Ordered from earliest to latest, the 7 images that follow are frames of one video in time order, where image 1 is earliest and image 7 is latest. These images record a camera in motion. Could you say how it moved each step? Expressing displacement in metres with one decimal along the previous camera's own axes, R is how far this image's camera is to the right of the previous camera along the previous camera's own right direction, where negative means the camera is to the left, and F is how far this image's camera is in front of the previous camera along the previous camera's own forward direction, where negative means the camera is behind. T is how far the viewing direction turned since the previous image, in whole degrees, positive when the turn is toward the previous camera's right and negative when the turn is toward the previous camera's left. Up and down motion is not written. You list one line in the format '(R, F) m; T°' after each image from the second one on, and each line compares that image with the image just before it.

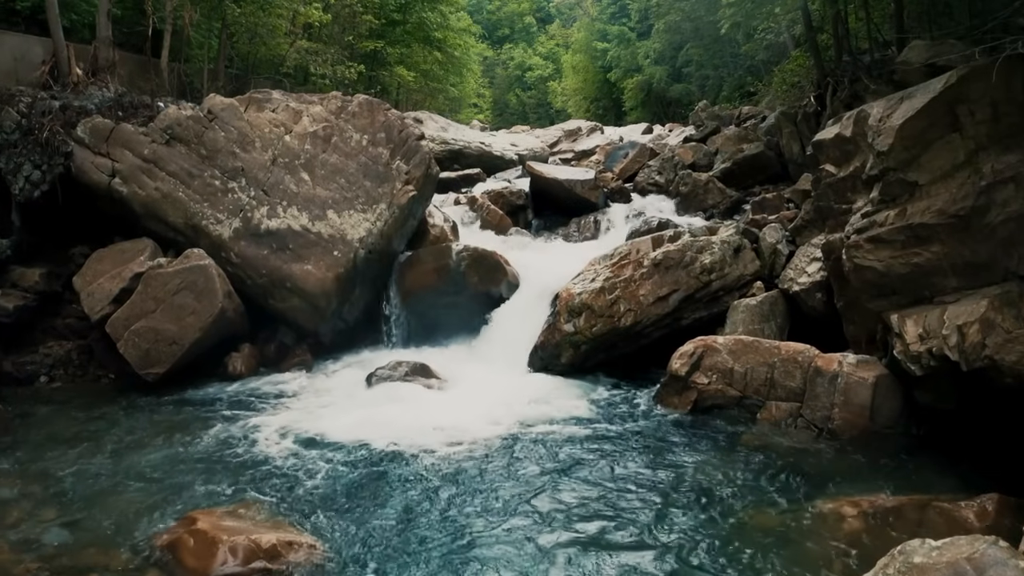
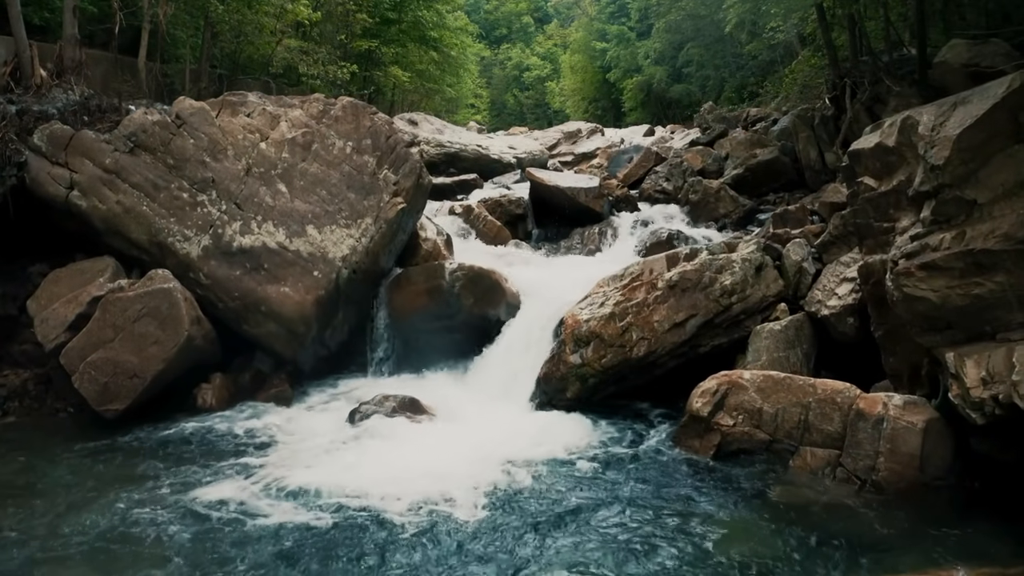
(0.0, +1.0) m; 0°
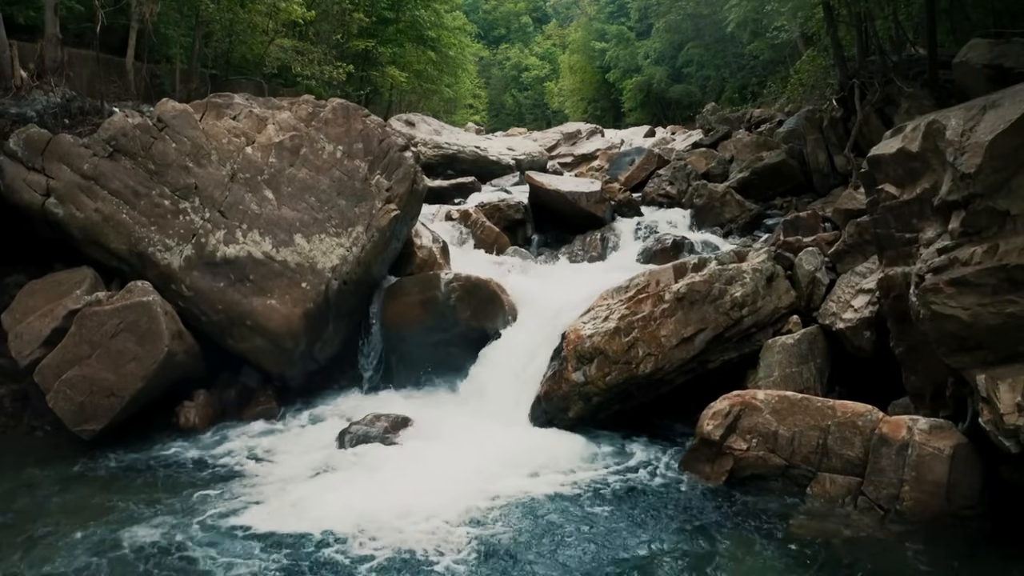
(0.0, +0.5) m; 0°
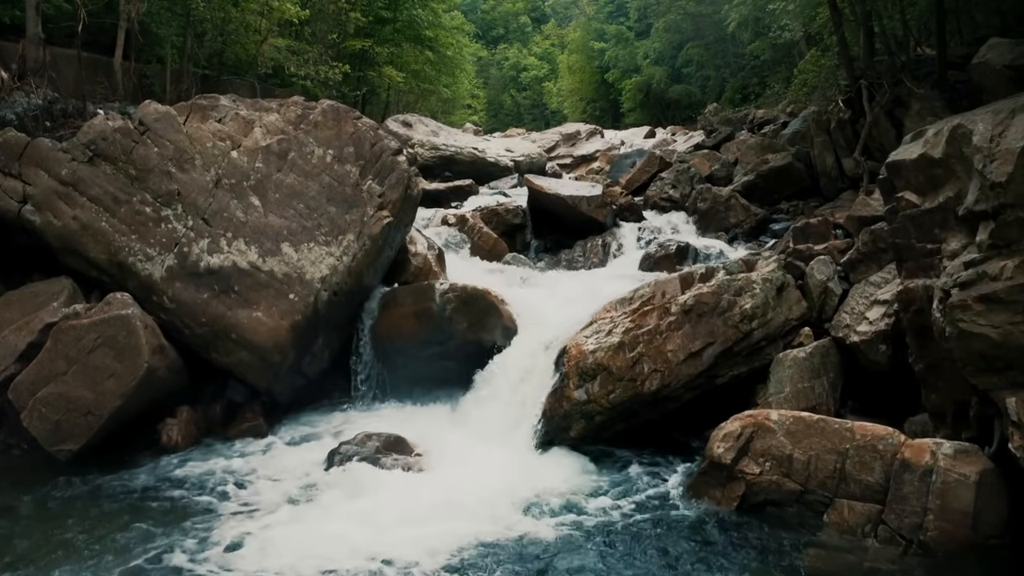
(0.0, +0.4) m; 0°
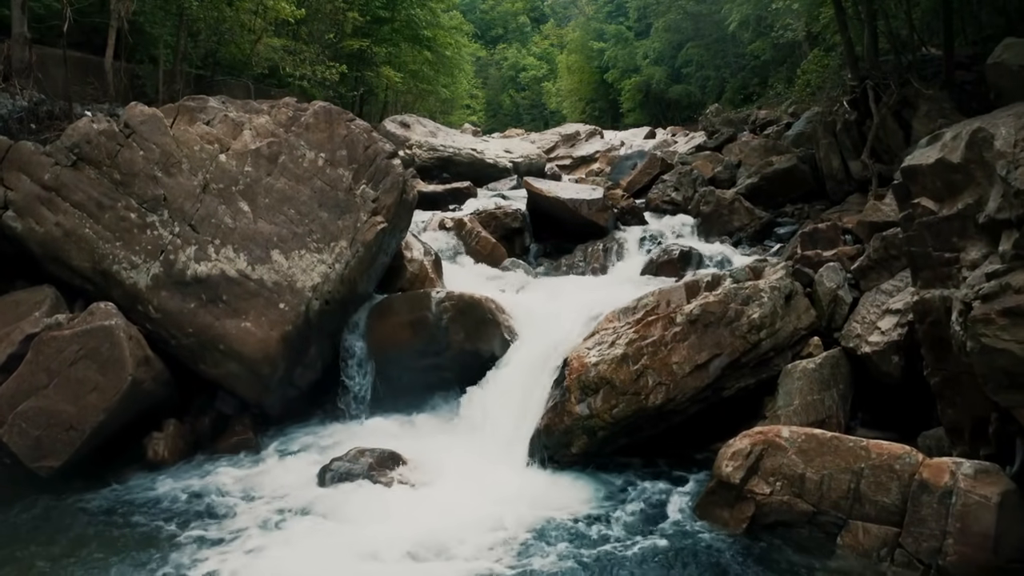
(0.0, +0.3) m; 0°
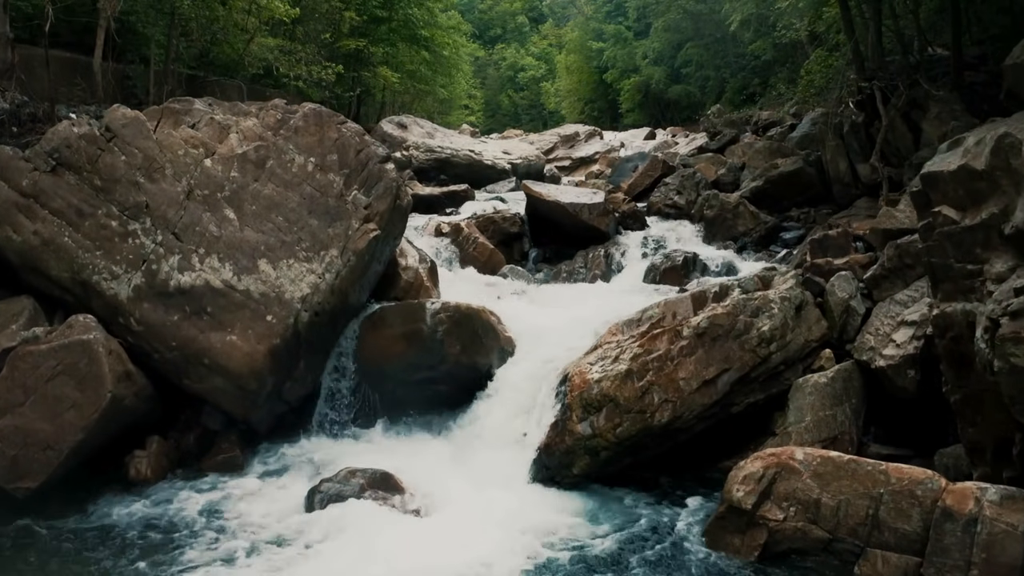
(0.0, +0.4) m; 0°
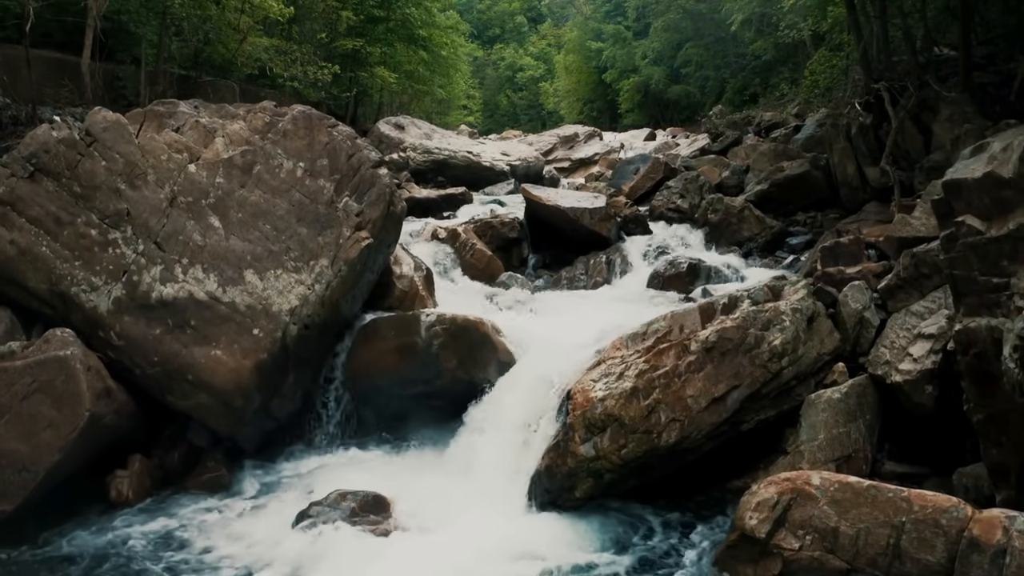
(0.0, +0.4) m; 0°
